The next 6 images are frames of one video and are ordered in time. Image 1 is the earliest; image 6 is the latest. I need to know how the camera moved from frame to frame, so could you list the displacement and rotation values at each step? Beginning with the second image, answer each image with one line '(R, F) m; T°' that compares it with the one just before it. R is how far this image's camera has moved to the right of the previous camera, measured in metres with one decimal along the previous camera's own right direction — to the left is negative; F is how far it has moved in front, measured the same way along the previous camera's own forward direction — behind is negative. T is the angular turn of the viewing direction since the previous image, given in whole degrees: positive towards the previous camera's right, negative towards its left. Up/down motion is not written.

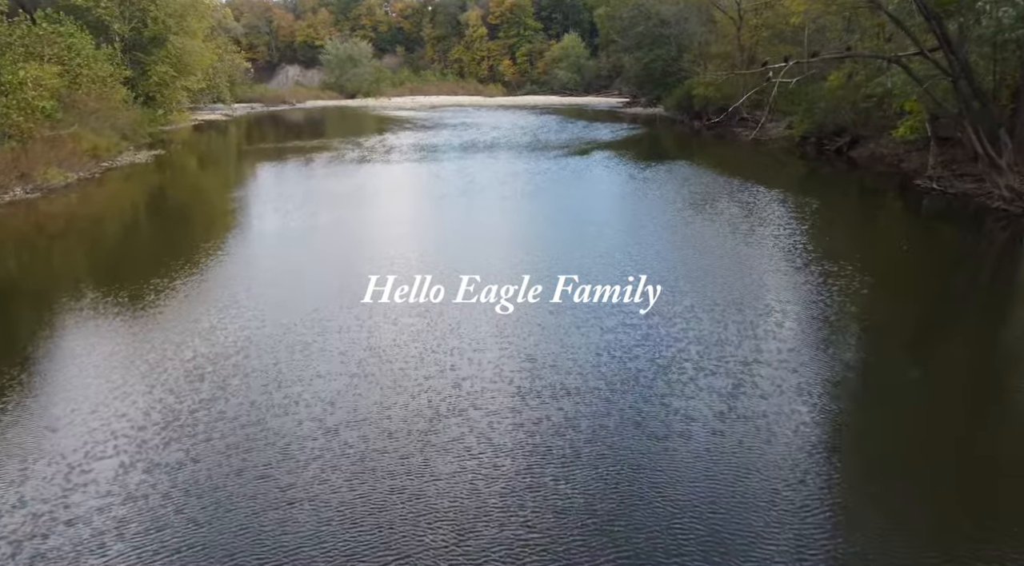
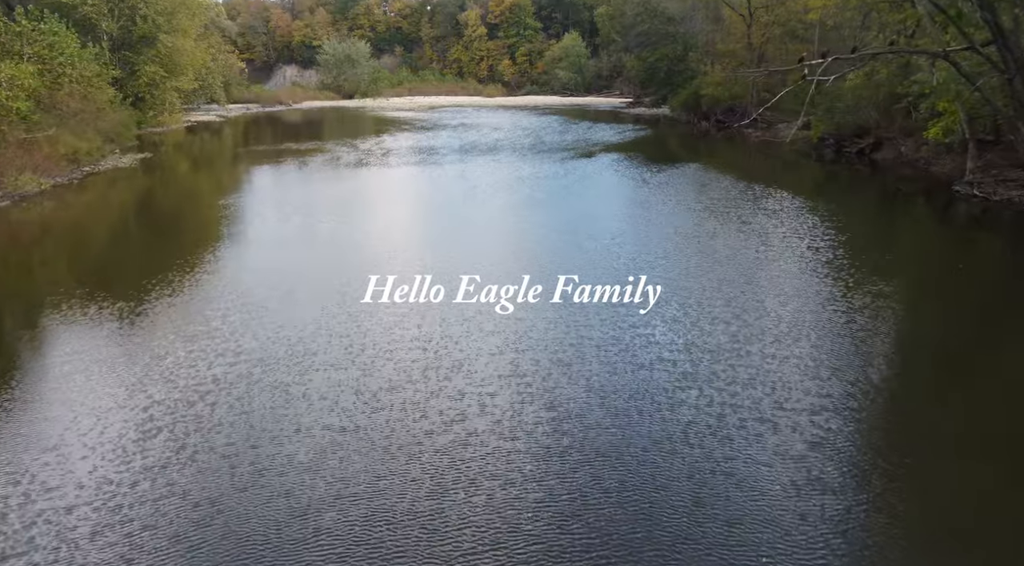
(-0.2, +1.7) m; 0°
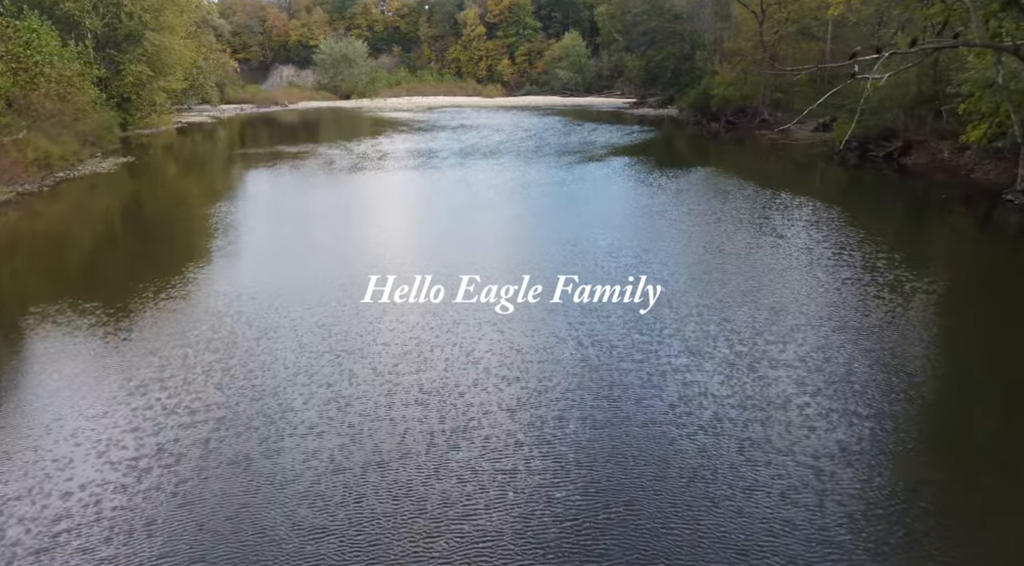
(-0.2, +2.0) m; 0°
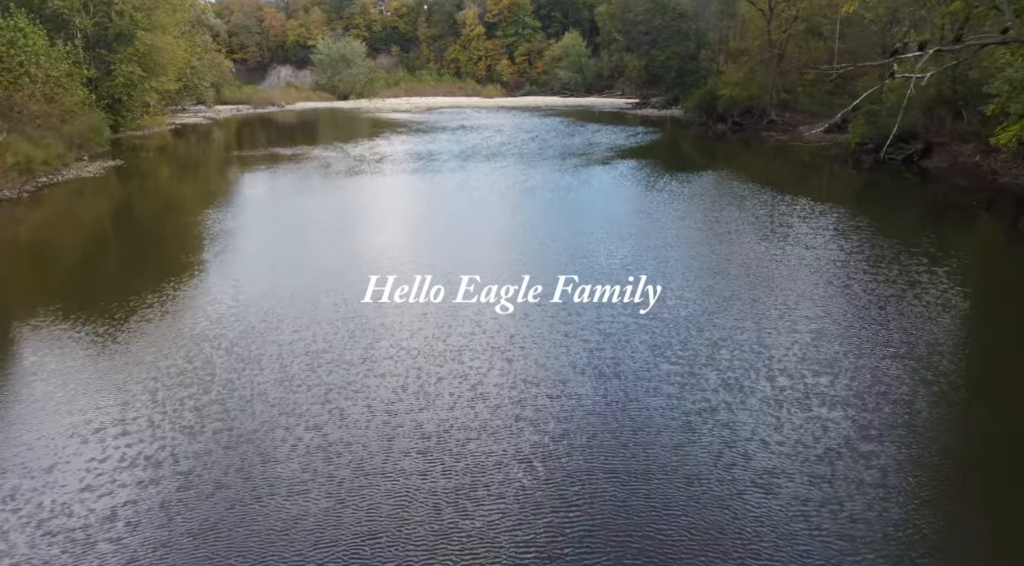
(-0.2, +1.2) m; 0°
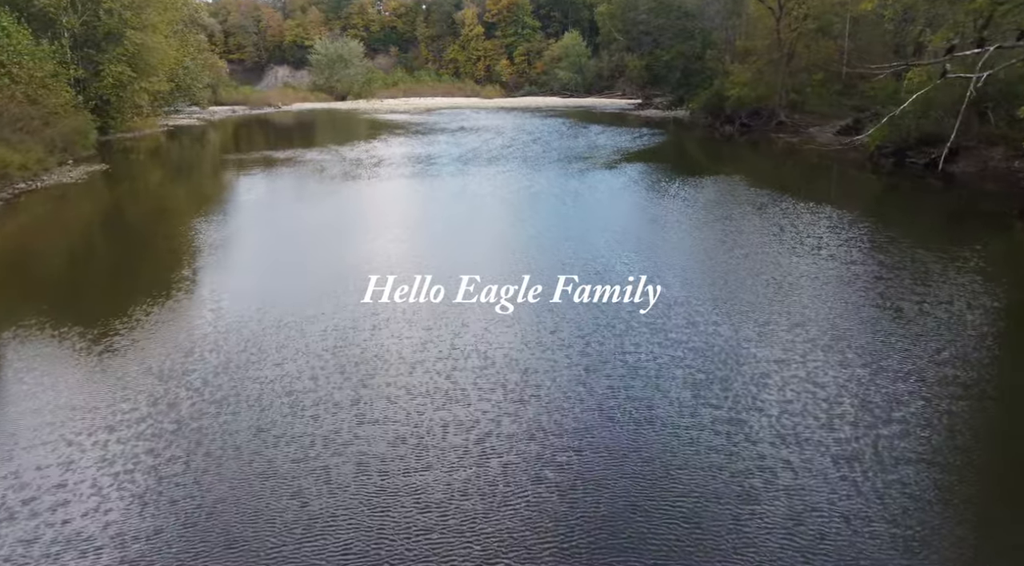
(-0.2, +1.4) m; 0°
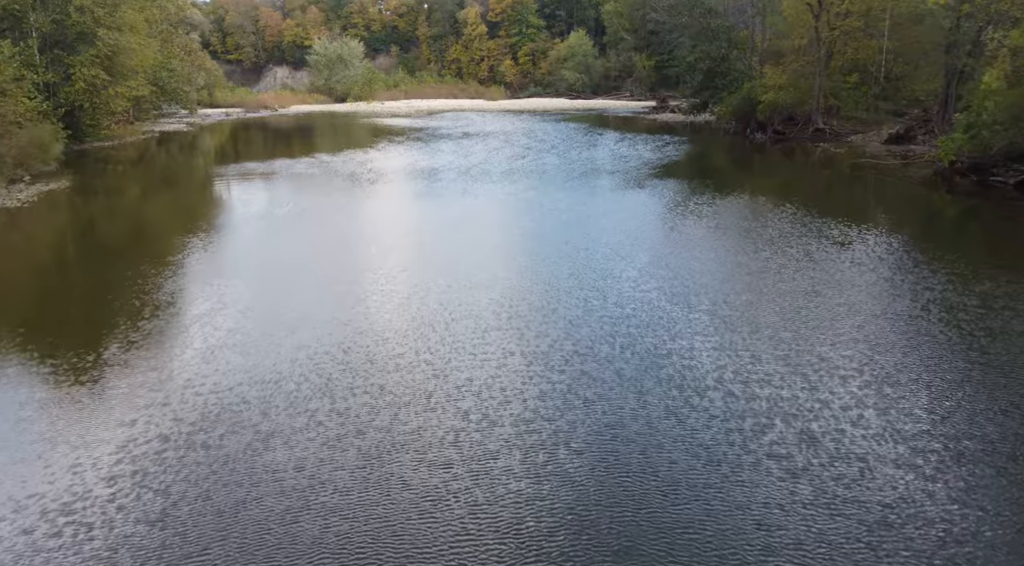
(-0.5, +3.9) m; 0°
